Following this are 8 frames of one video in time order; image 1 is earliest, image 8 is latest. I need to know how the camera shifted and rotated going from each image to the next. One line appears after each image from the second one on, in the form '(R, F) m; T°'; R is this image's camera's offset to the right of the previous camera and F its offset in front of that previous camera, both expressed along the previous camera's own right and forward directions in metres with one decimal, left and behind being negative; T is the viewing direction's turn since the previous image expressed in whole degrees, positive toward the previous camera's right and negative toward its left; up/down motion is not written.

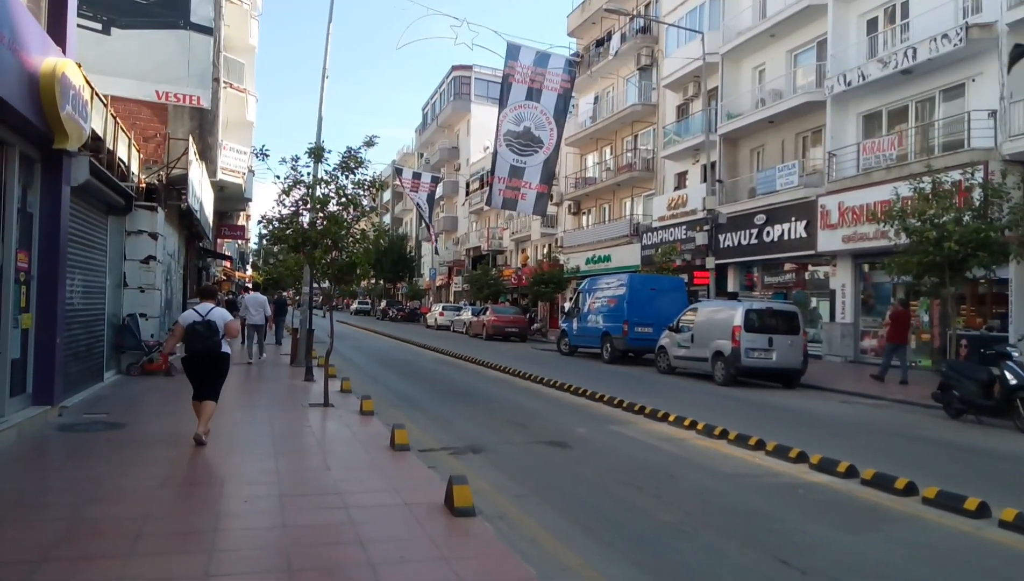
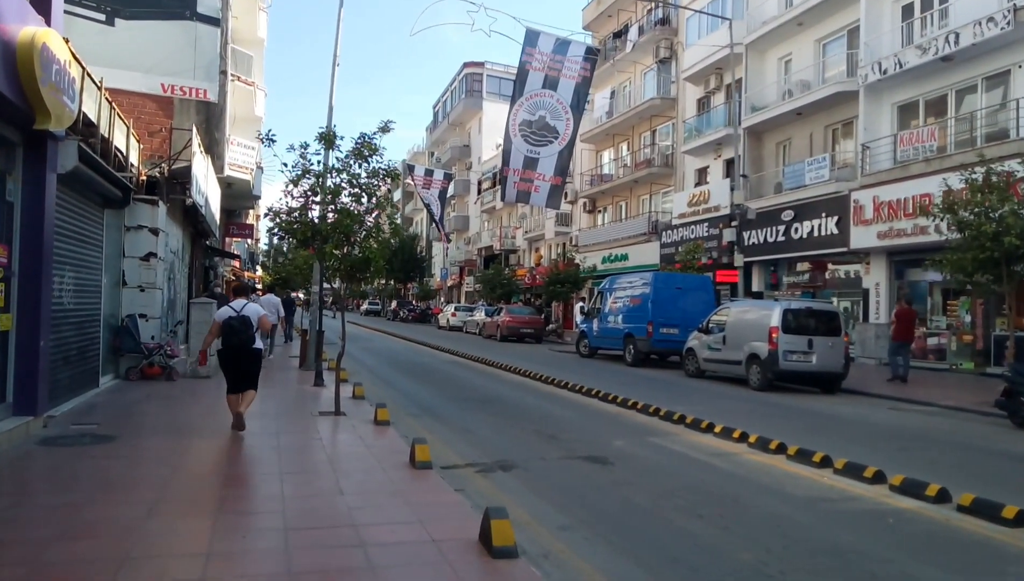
(-0.3, +1.0) m; -1°
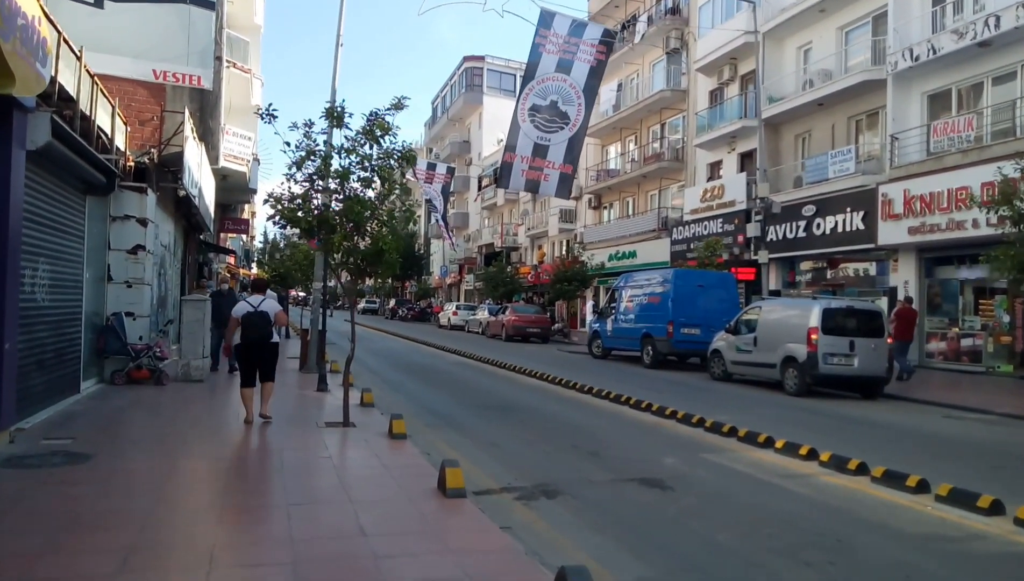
(-0.4, +1.2) m; 0°
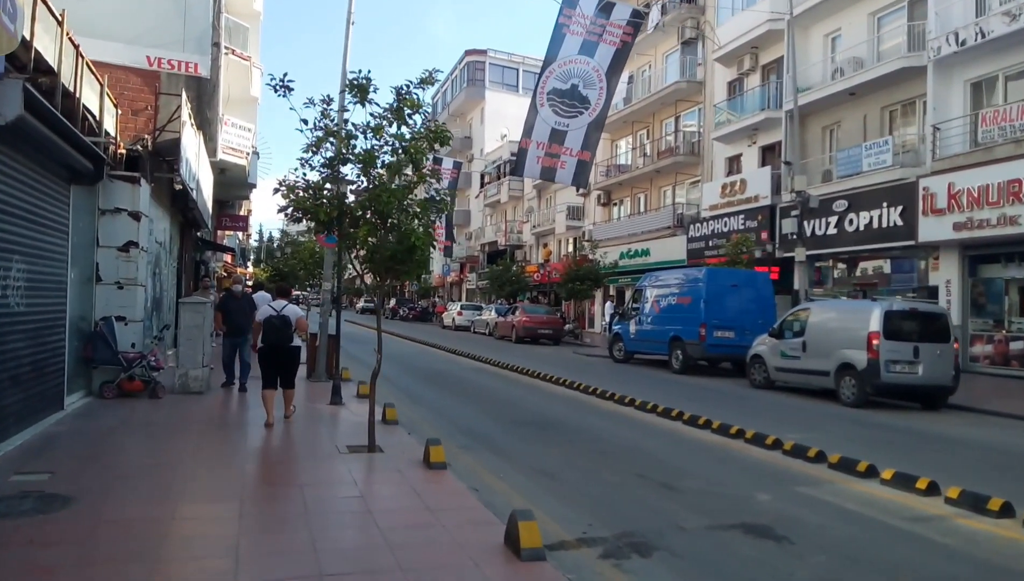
(-0.6, +1.4) m; 0°
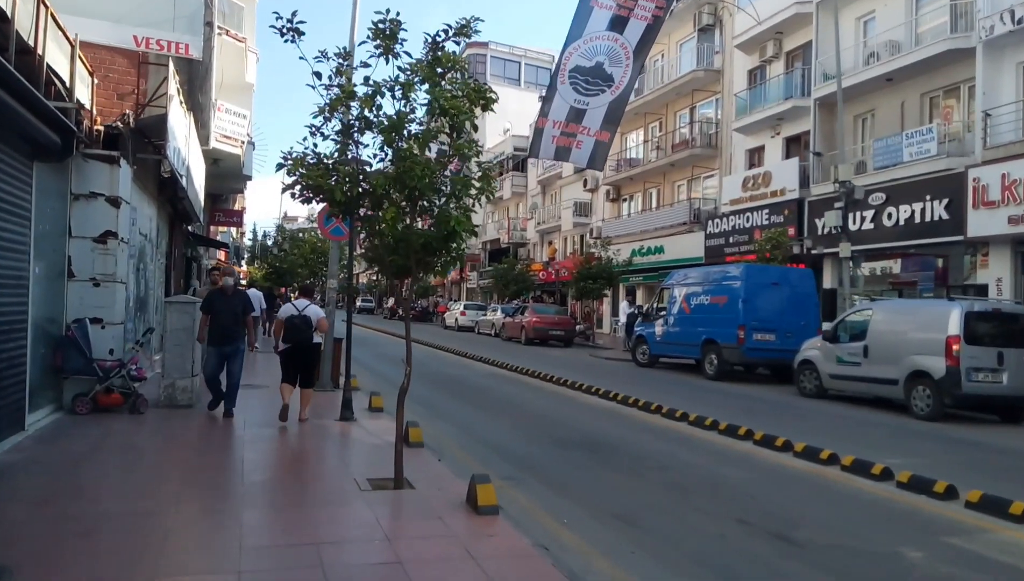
(-0.6, +1.6) m; 0°
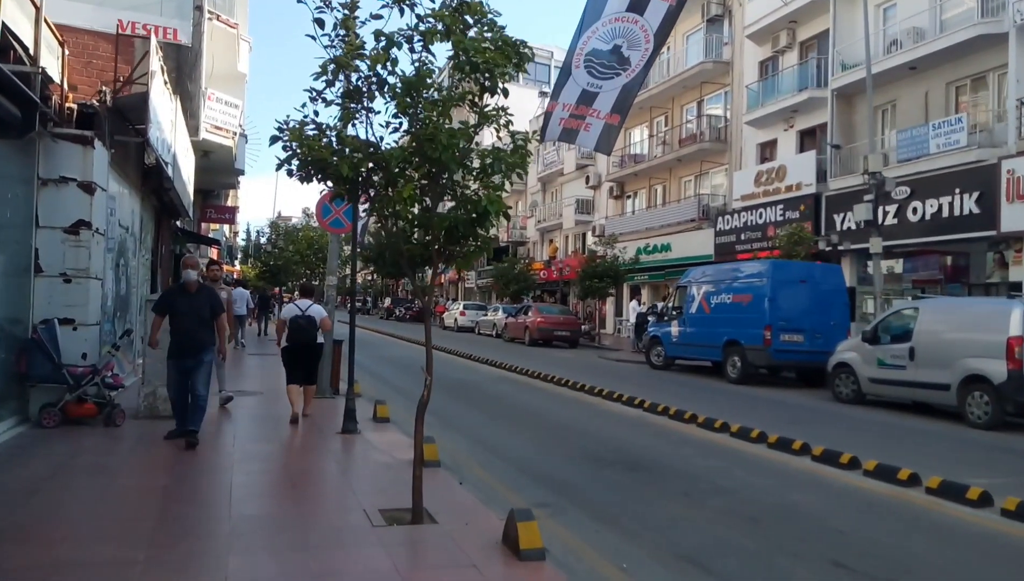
(-0.3, +1.1) m; 0°
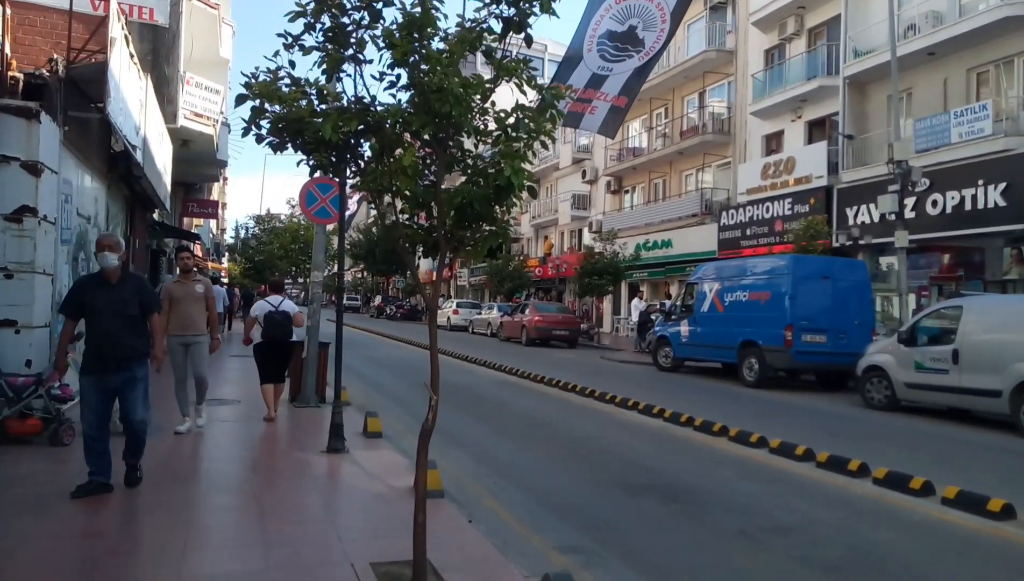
(-0.2, +1.2) m; +1°
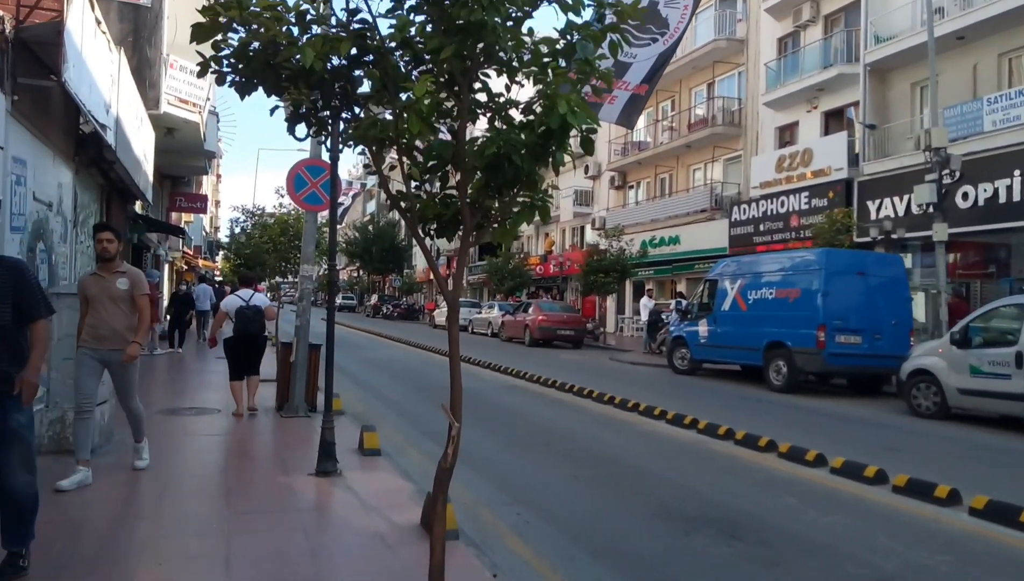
(-0.2, +1.2) m; 0°
